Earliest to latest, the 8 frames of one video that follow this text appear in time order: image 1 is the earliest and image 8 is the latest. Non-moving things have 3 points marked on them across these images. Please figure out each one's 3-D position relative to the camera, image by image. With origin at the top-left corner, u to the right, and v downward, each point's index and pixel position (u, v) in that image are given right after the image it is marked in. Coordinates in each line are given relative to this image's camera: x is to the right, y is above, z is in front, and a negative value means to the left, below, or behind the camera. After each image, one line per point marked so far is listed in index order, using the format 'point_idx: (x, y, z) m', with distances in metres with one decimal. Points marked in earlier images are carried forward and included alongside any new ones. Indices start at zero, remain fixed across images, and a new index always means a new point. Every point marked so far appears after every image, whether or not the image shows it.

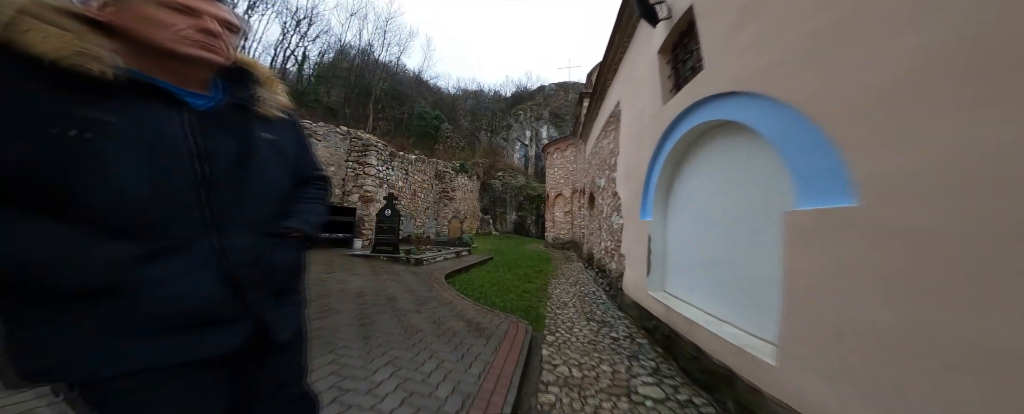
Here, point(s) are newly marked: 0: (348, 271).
0: (-3.4, -1.4, +5.1) m
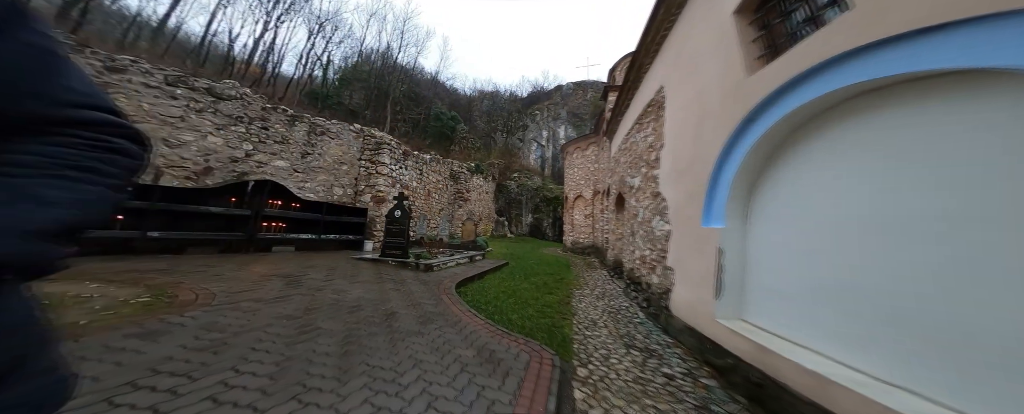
0: (-3.1, -1.4, +4.7) m
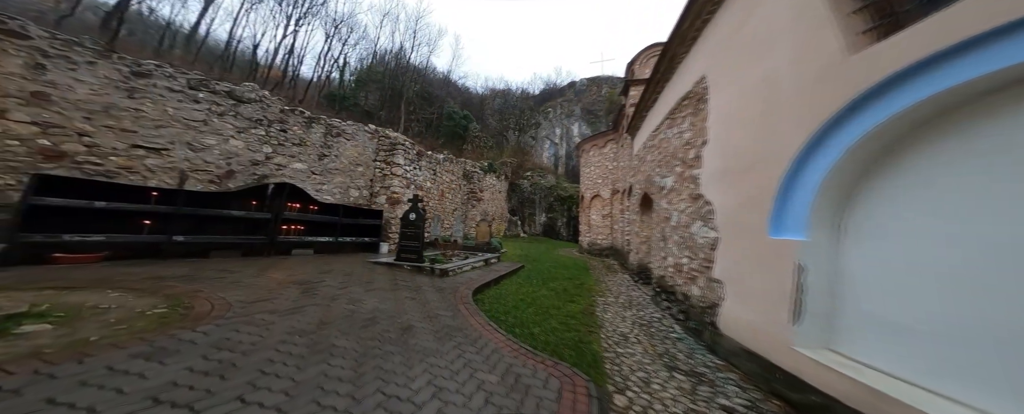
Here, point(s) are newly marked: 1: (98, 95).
0: (-2.7, -1.5, +4.6) m
1: (-7.7, +2.1, +4.8) m
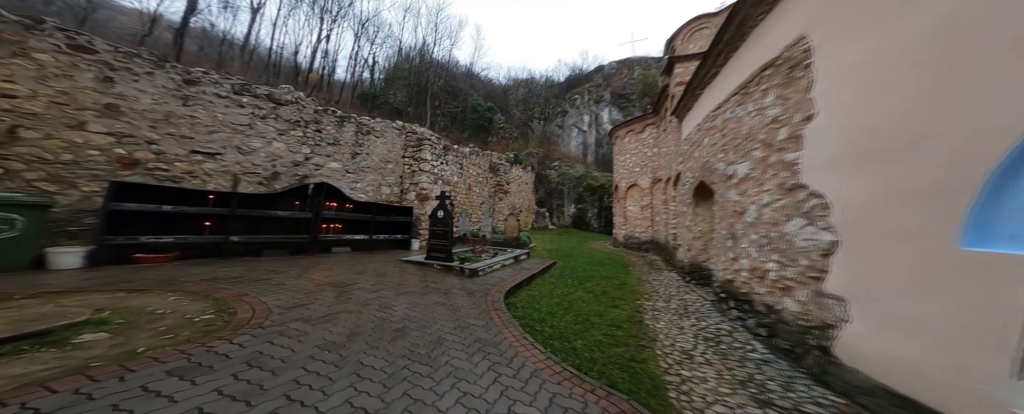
0: (-2.1, -1.5, +4.5) m
1: (-7.0, +2.1, +5.1) m
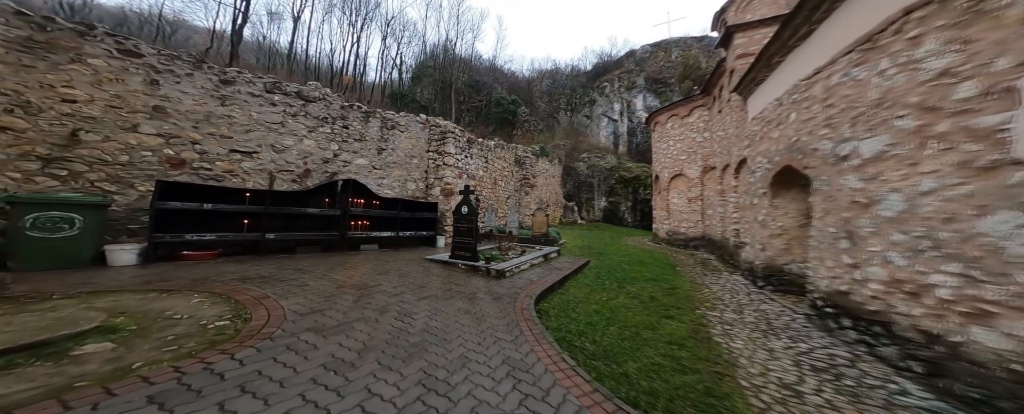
0: (-1.5, -1.4, +4.1) m
1: (-6.4, +2.1, +5.2) m
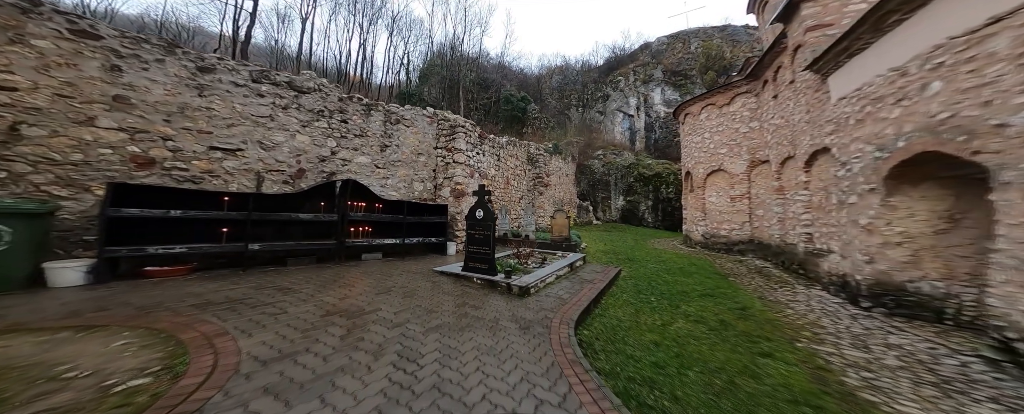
0: (-1.1, -1.4, +3.2) m
1: (-6.0, +2.0, +4.4) m
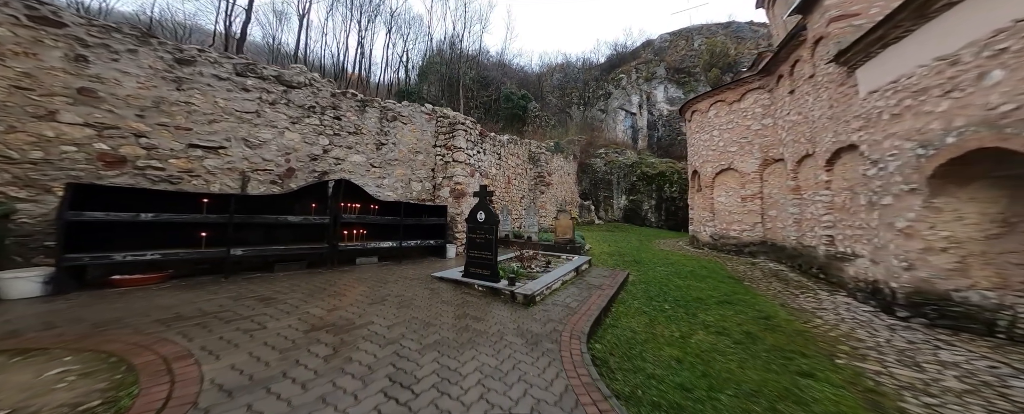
0: (-1.0, -1.5, +2.9) m
1: (-6.0, +1.9, +4.1) m
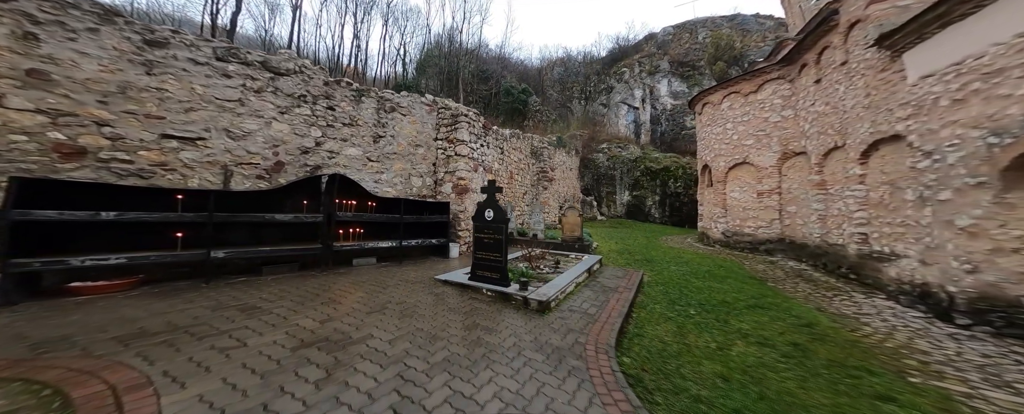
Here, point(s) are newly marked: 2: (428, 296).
0: (-0.8, -1.4, +2.5) m
1: (-5.8, +2.0, +3.6) m
2: (-1.4, -1.4, +4.2) m
